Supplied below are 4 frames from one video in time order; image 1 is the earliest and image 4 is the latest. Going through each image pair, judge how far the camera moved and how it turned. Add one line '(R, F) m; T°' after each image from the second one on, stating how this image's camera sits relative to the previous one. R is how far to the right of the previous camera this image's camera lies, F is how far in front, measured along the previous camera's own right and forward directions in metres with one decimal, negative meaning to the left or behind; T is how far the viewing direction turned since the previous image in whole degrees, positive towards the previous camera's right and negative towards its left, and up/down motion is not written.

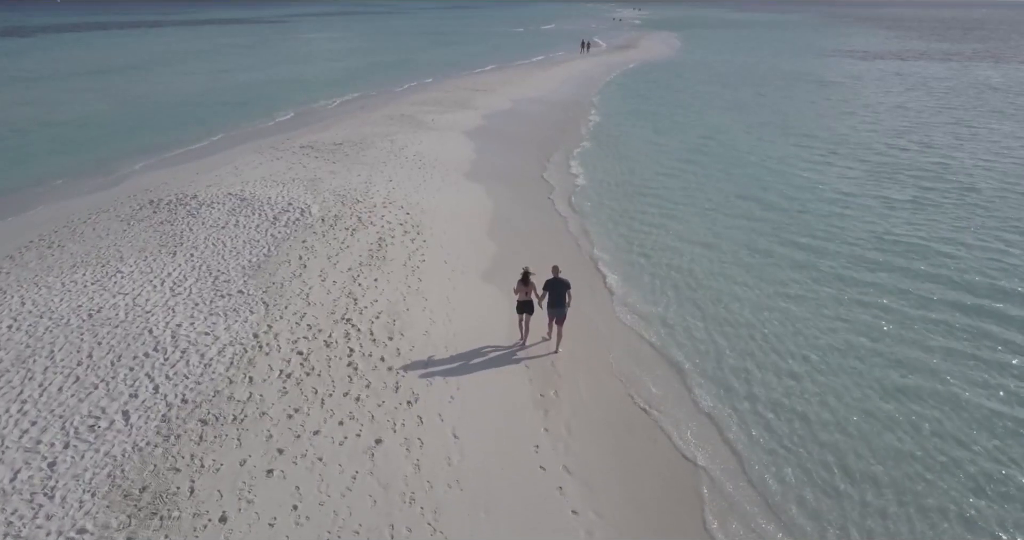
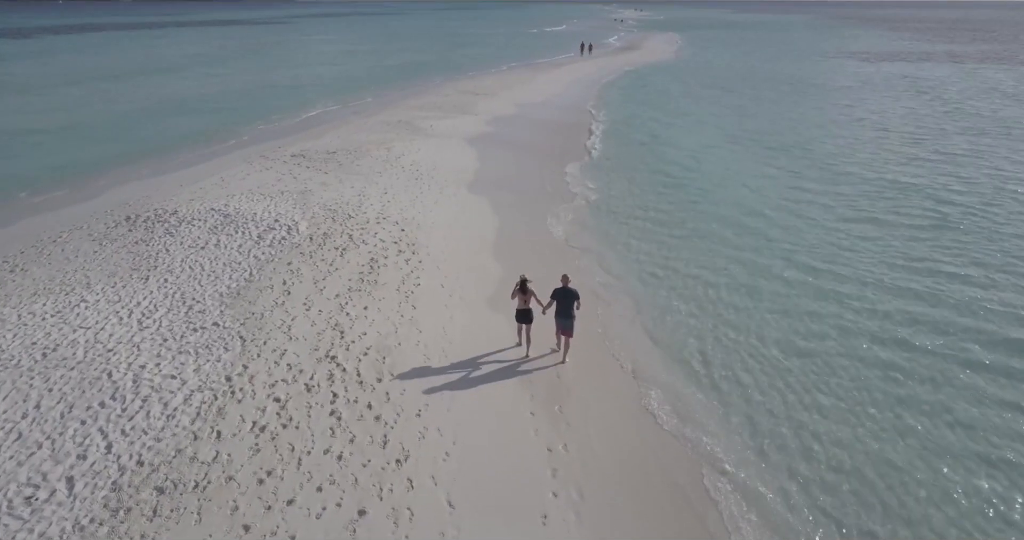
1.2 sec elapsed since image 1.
(0.0, +1.1) m; 0°
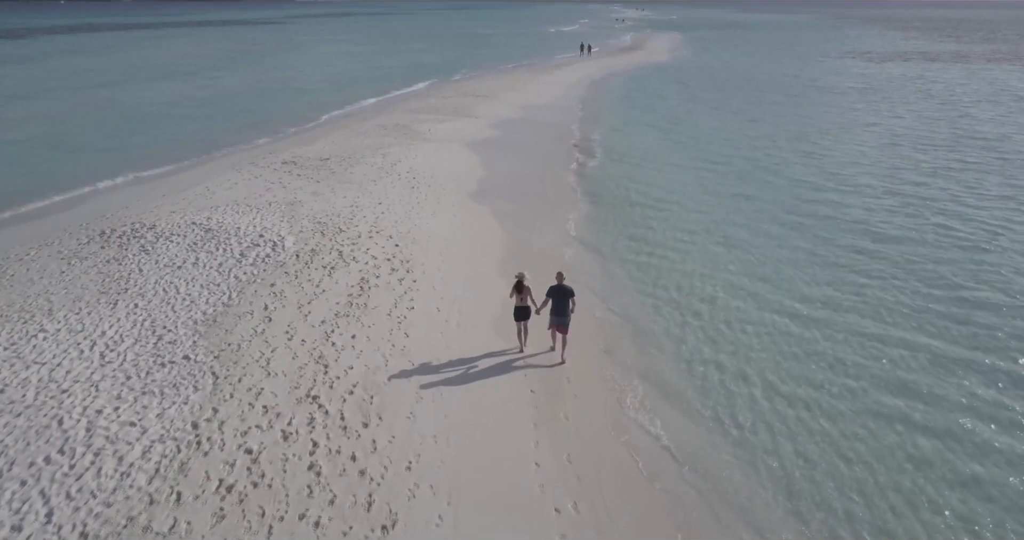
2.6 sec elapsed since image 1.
(0.0, +1.1) m; 0°
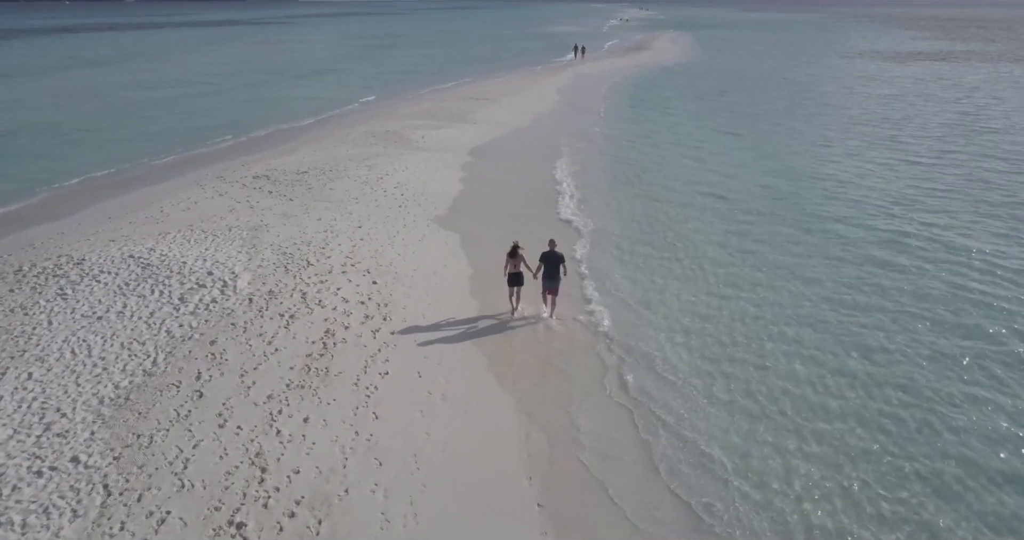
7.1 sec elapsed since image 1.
(0.0, +2.6) m; 0°
